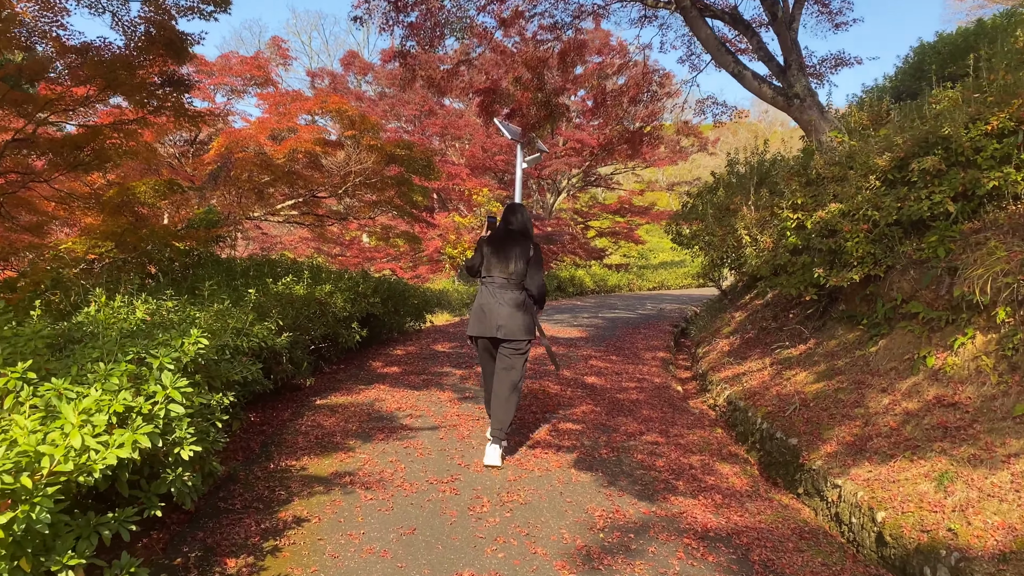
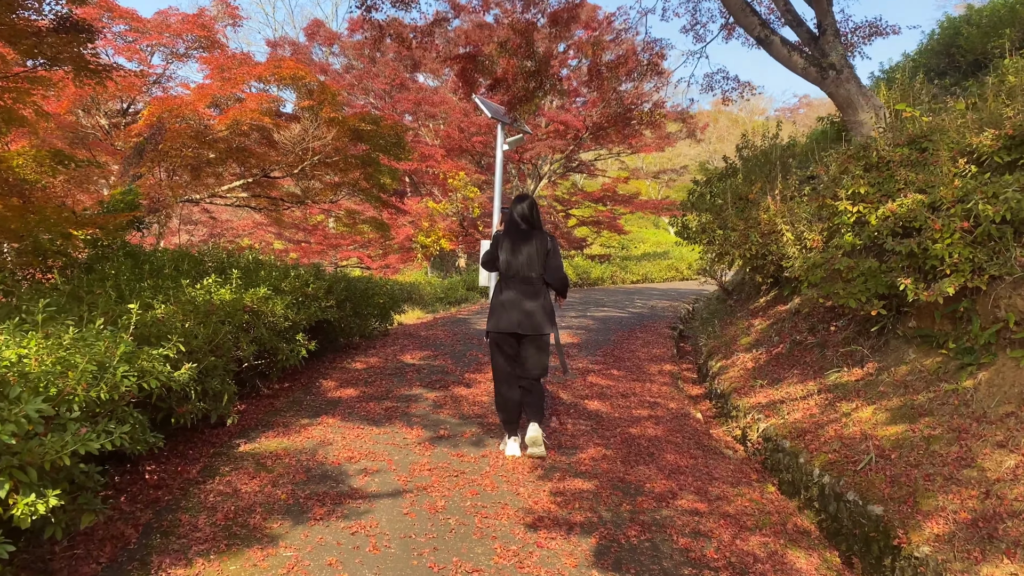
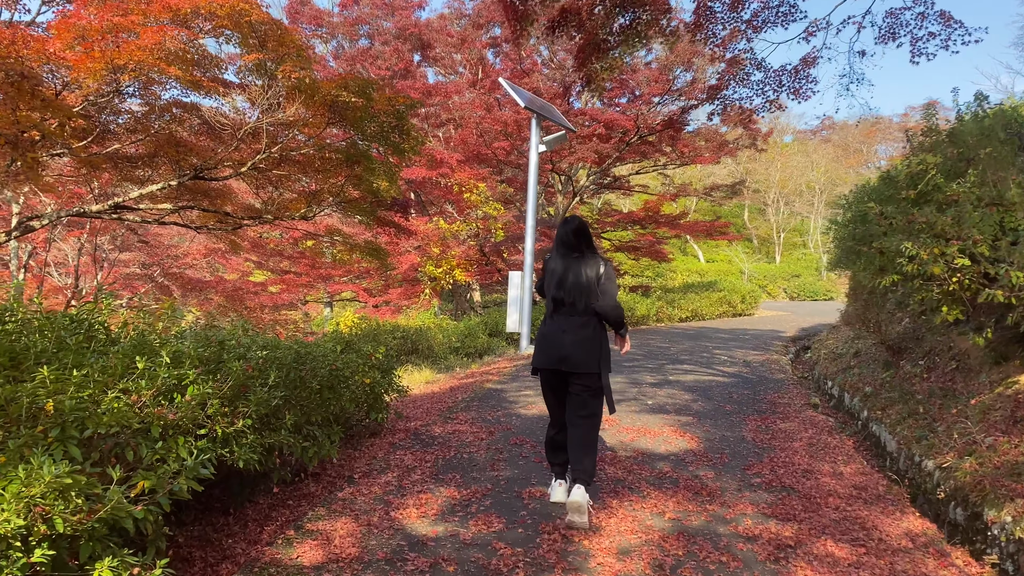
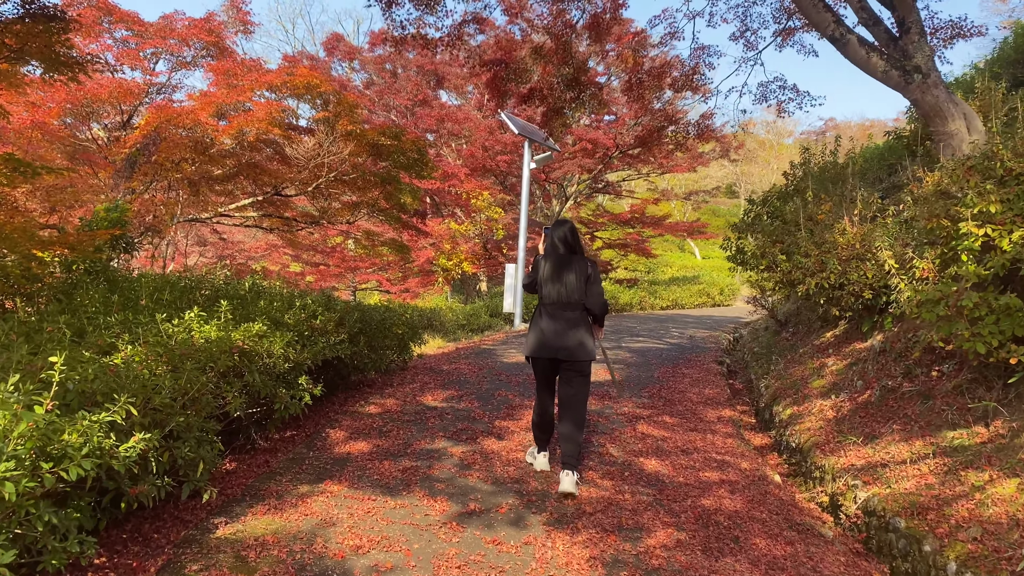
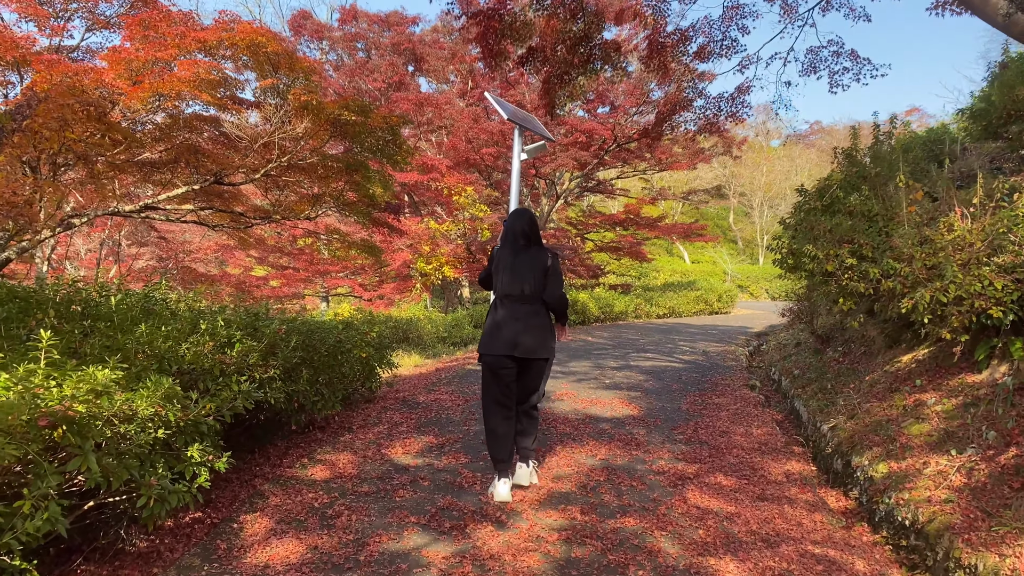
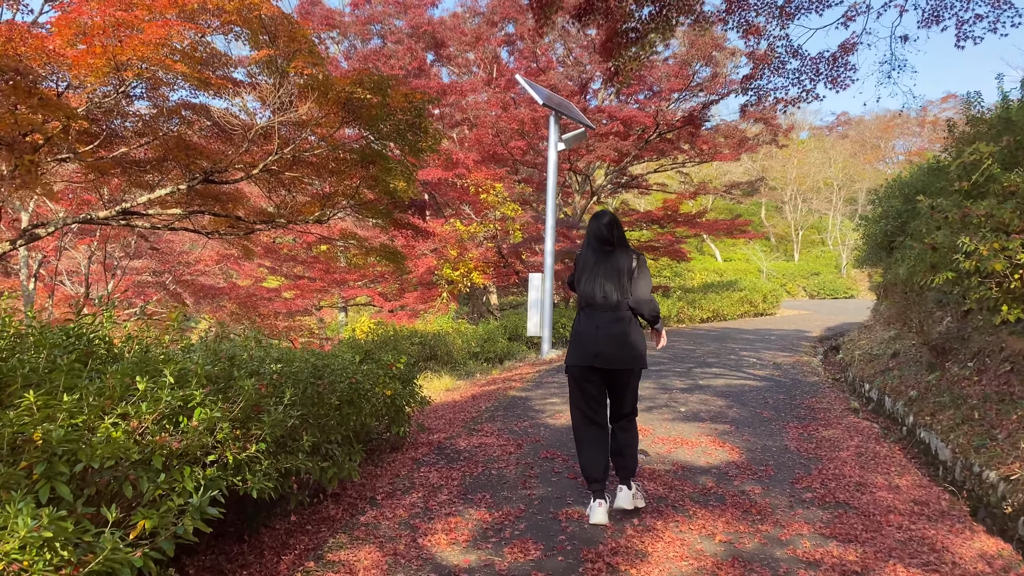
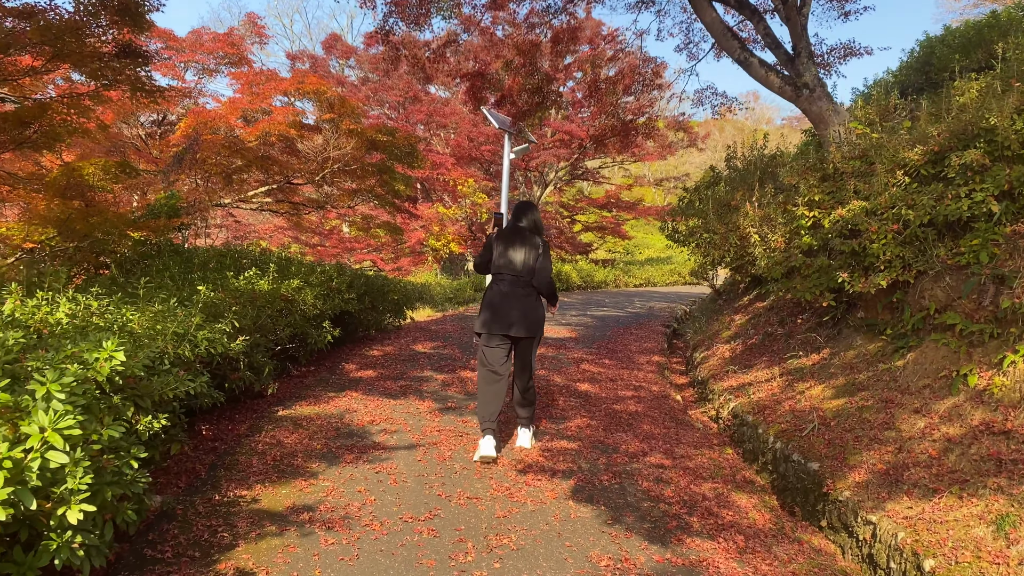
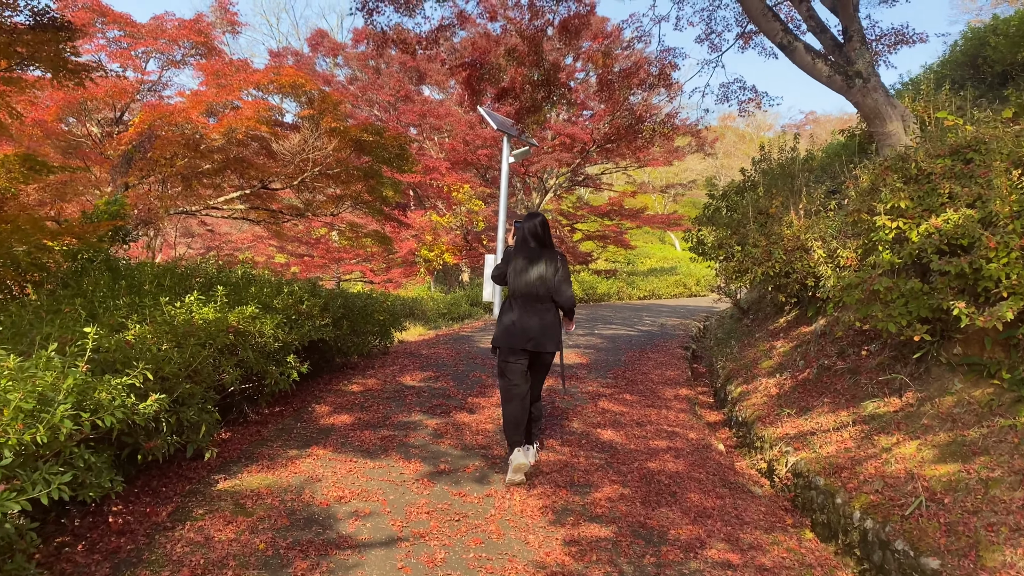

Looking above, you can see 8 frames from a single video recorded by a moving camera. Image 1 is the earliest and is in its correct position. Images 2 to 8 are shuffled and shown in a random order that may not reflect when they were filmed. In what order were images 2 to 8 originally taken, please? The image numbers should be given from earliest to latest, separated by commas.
7, 2, 8, 4, 5, 3, 6
